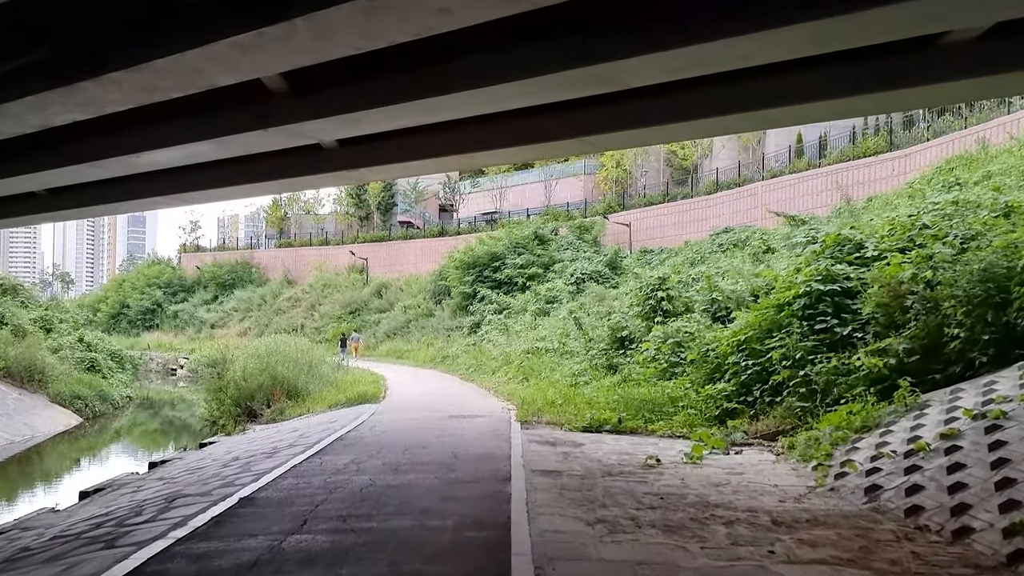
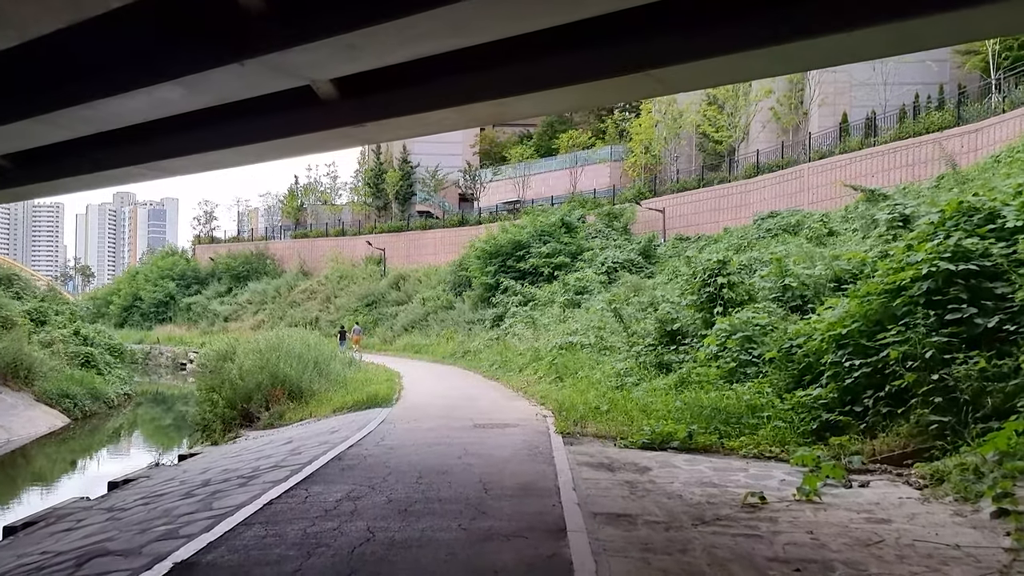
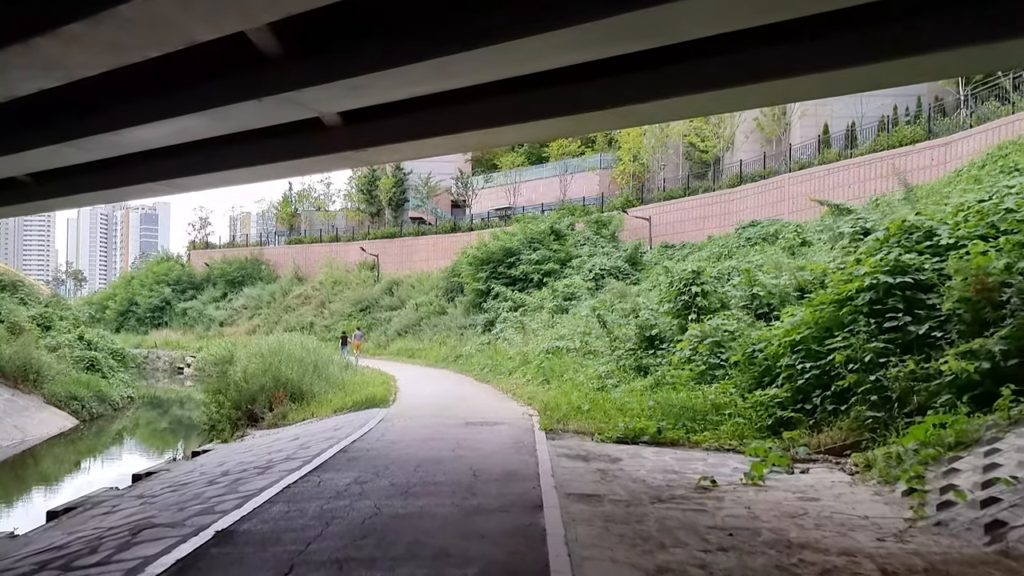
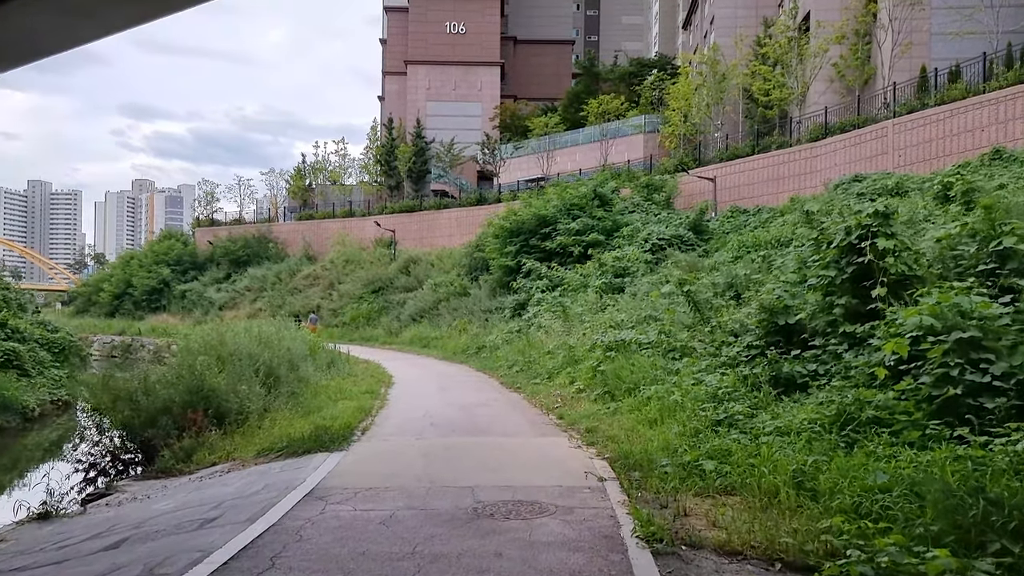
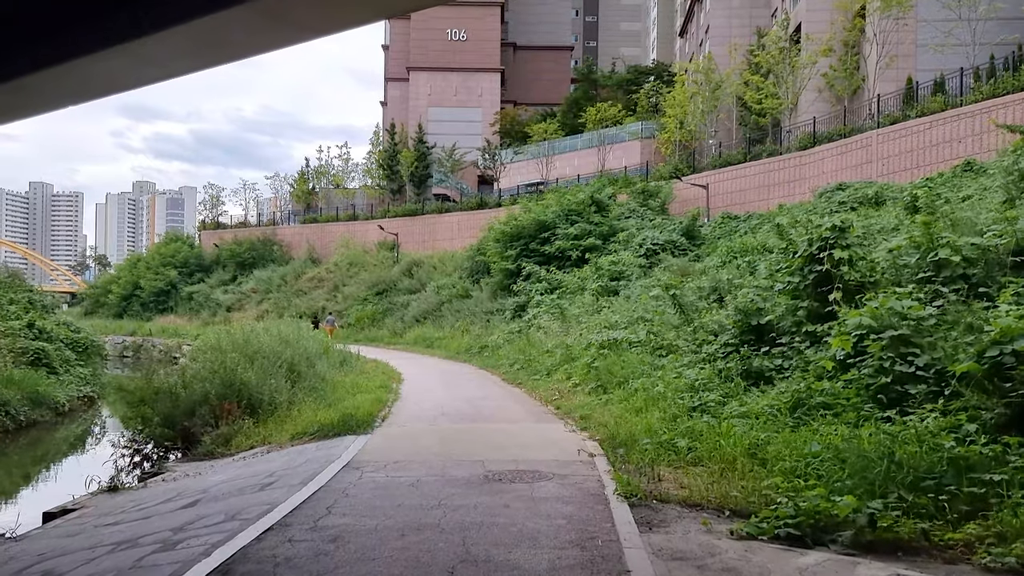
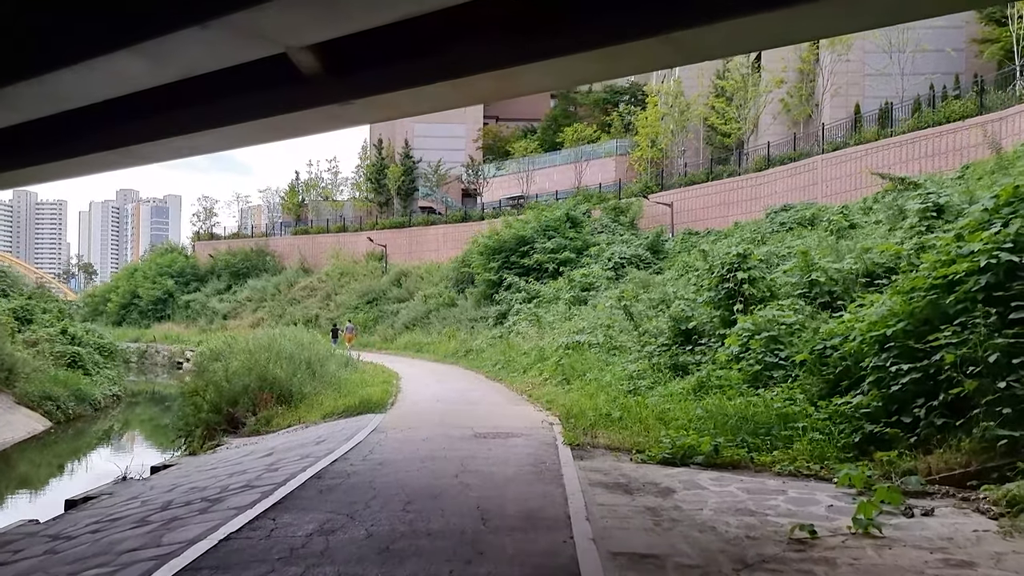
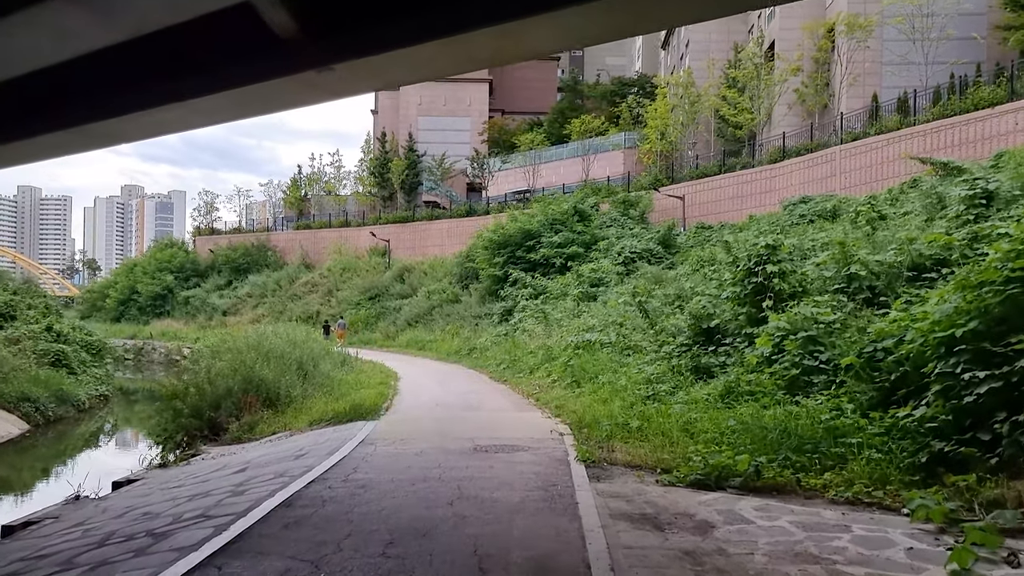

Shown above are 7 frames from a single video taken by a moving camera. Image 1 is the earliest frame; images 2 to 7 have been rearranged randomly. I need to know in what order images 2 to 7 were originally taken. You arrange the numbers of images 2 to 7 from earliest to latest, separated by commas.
3, 2, 6, 7, 5, 4
